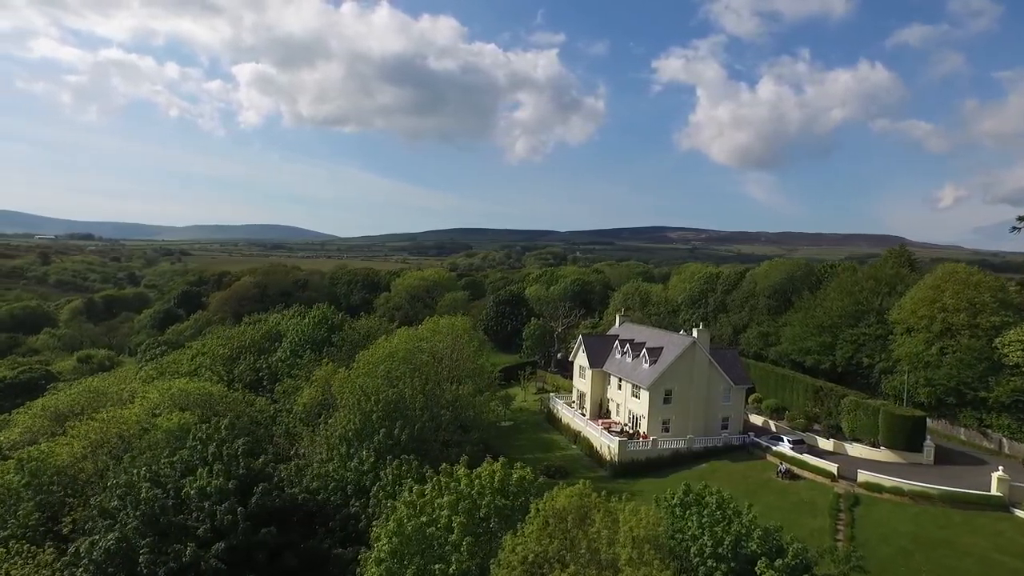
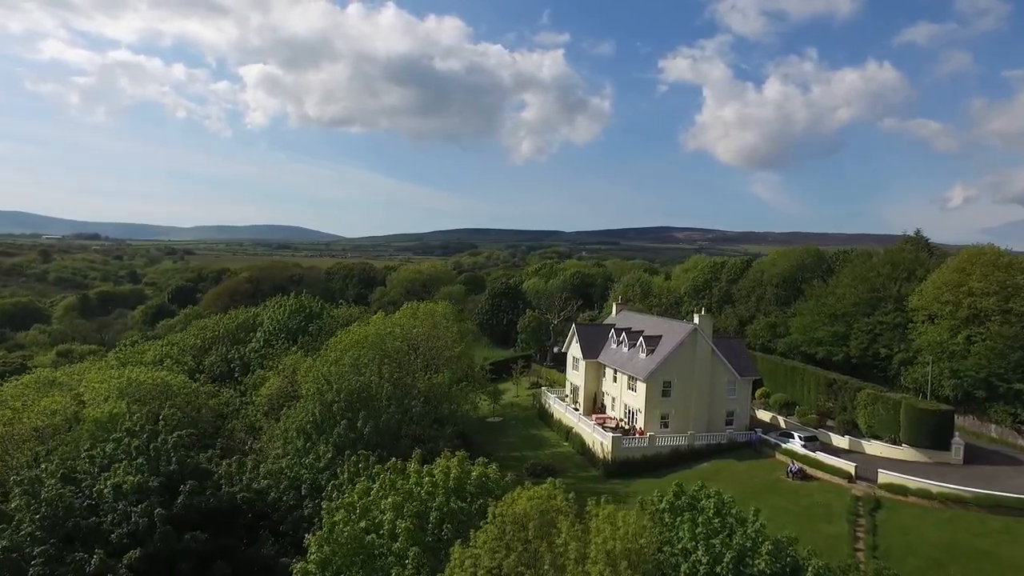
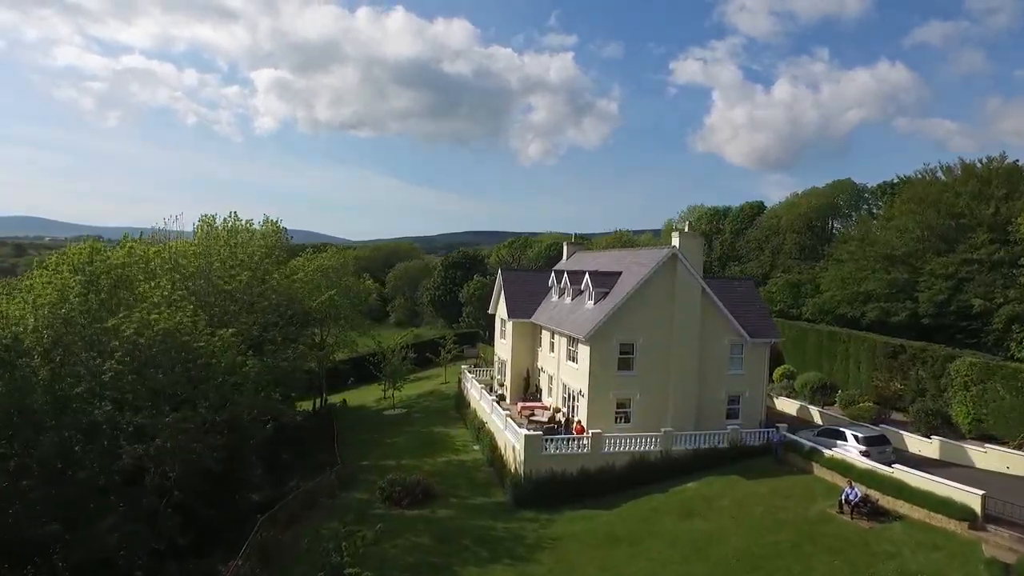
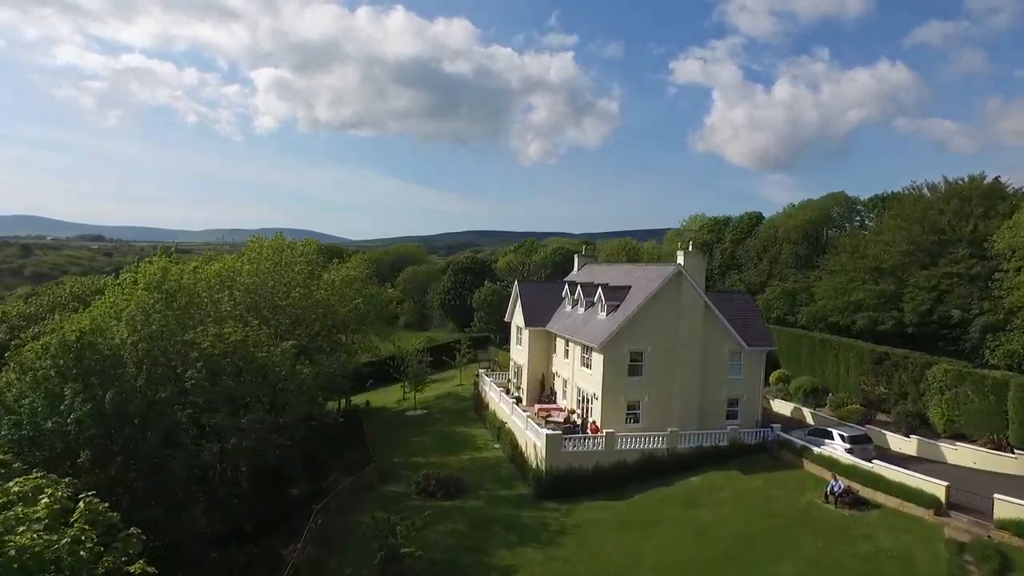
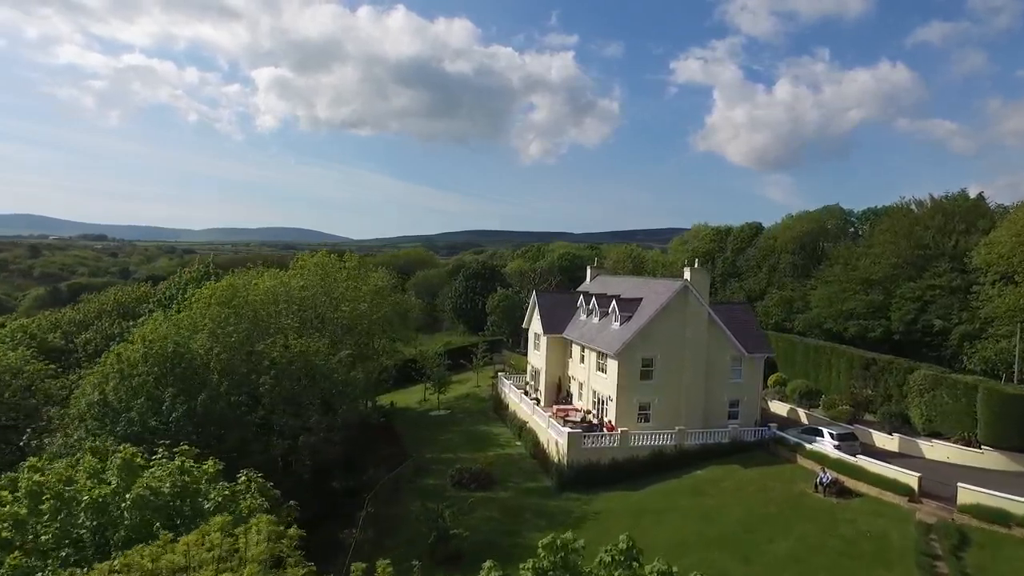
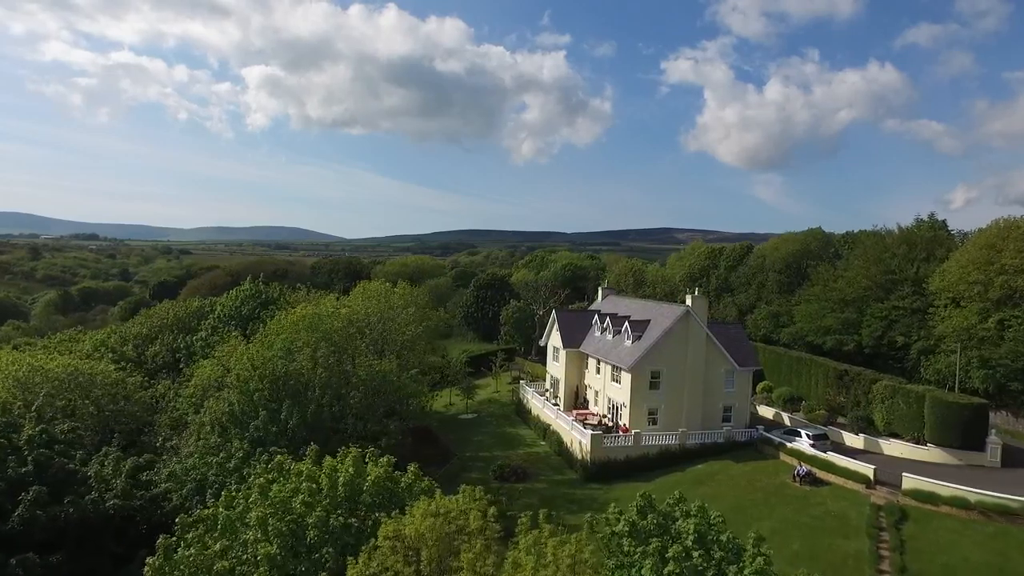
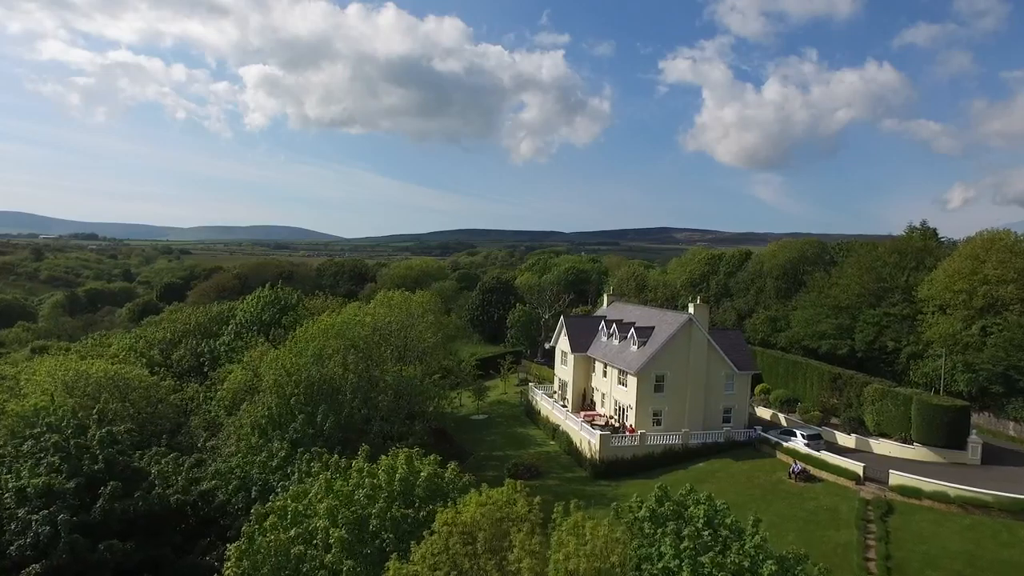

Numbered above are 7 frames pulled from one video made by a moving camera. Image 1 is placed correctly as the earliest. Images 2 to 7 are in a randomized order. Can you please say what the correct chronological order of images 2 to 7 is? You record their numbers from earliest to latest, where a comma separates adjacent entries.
2, 7, 6, 5, 4, 3
